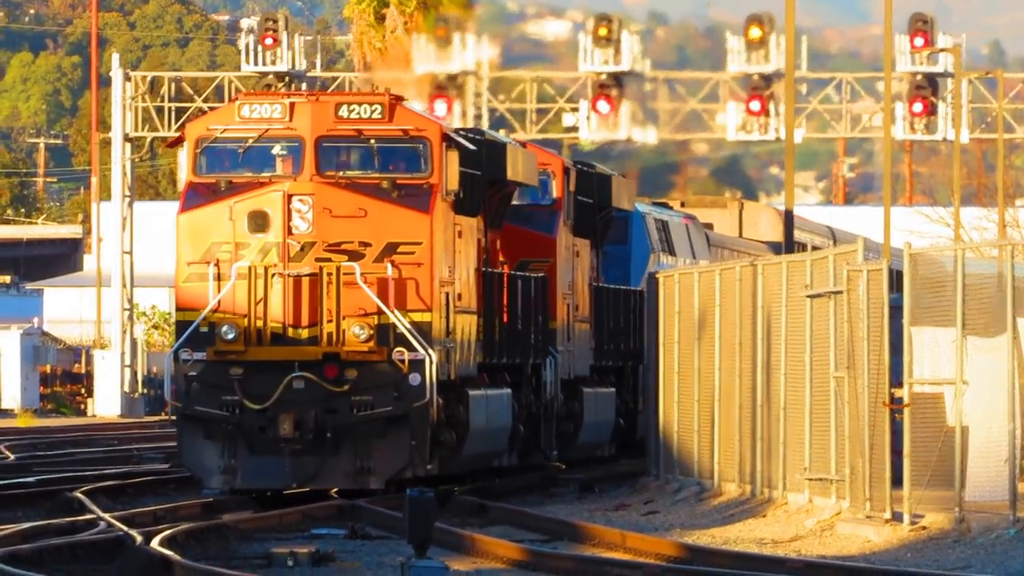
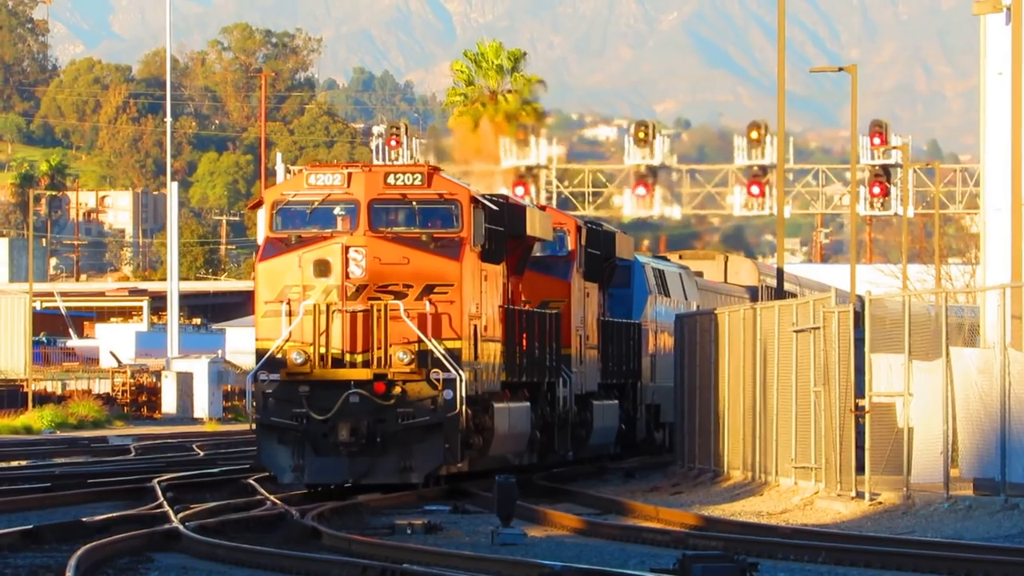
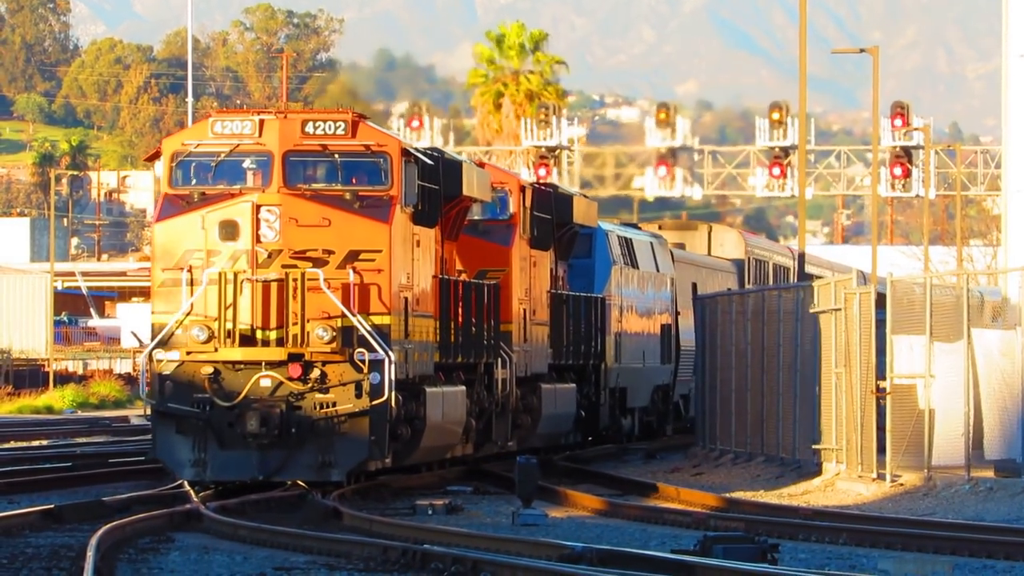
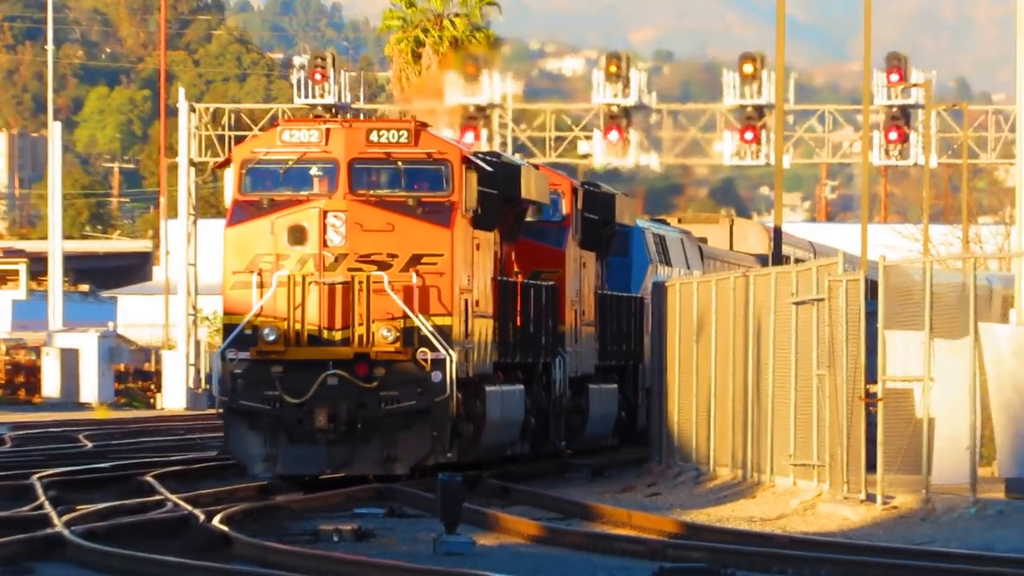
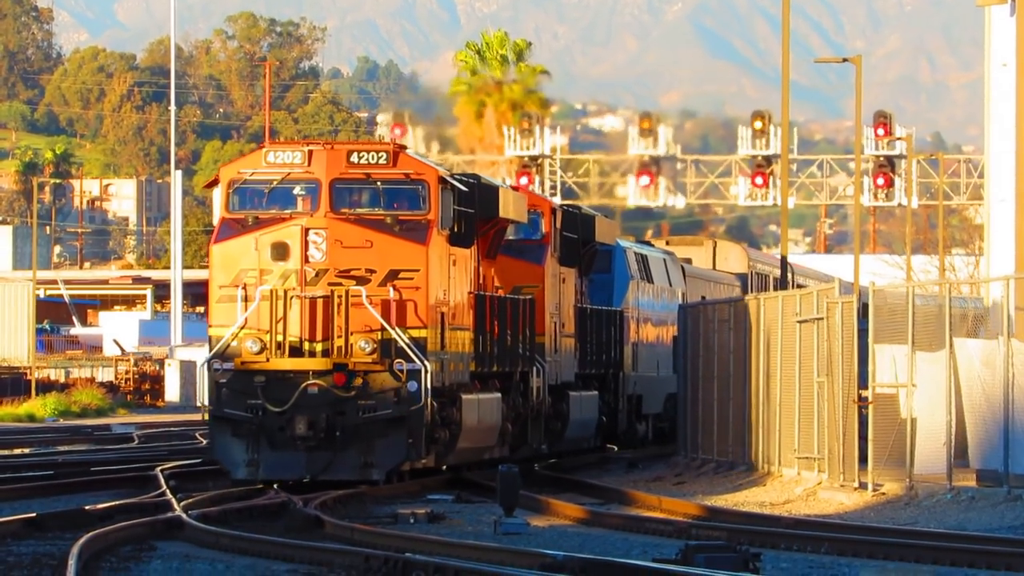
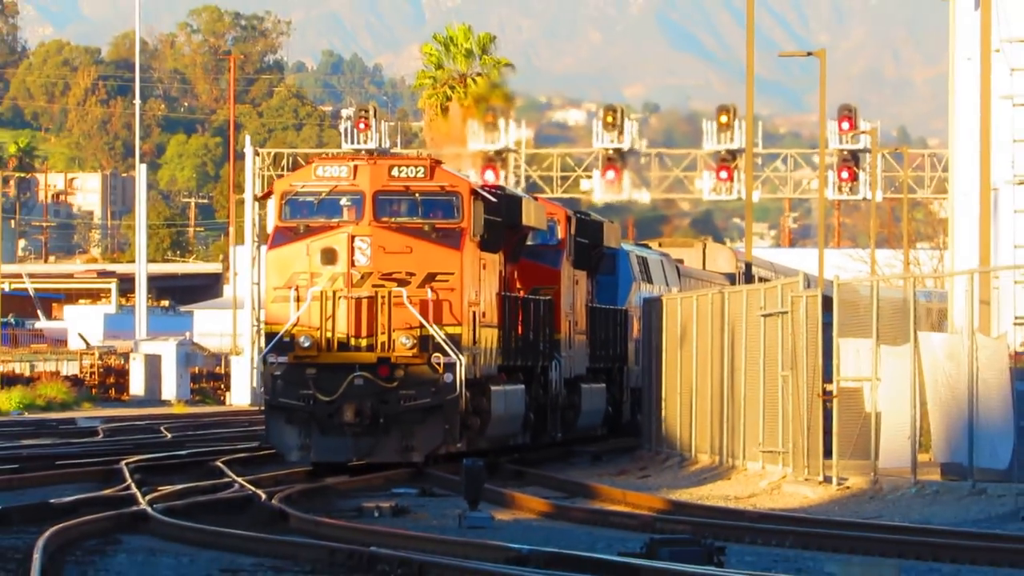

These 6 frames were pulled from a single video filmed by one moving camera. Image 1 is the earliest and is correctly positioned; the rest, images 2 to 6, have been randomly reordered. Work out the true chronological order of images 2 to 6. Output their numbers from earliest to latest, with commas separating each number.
4, 6, 2, 5, 3
